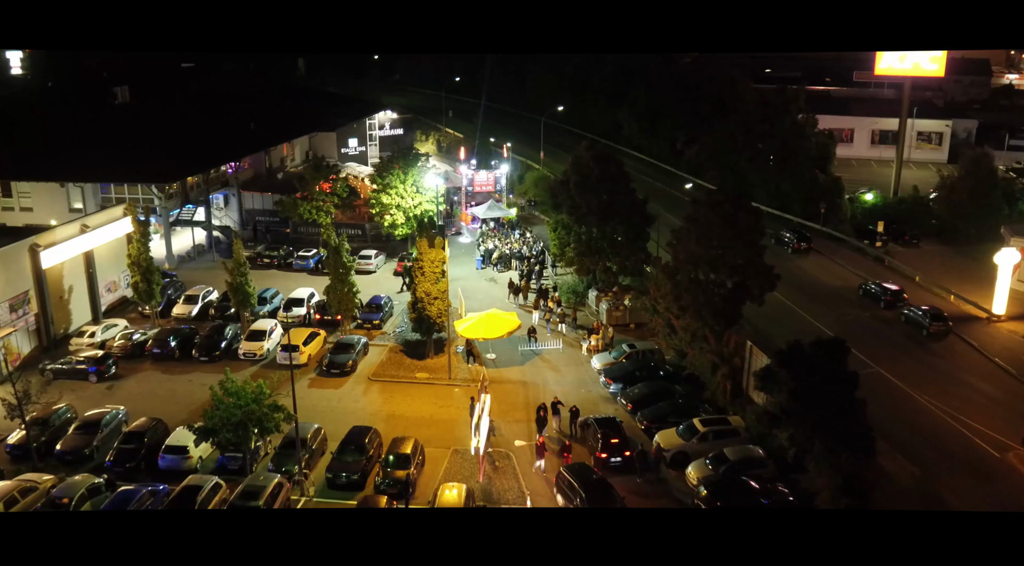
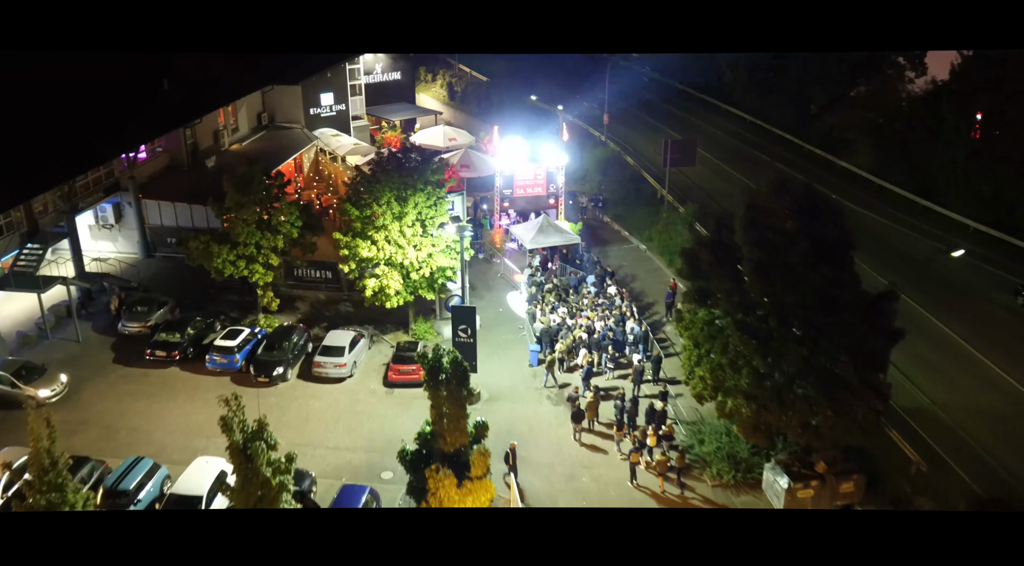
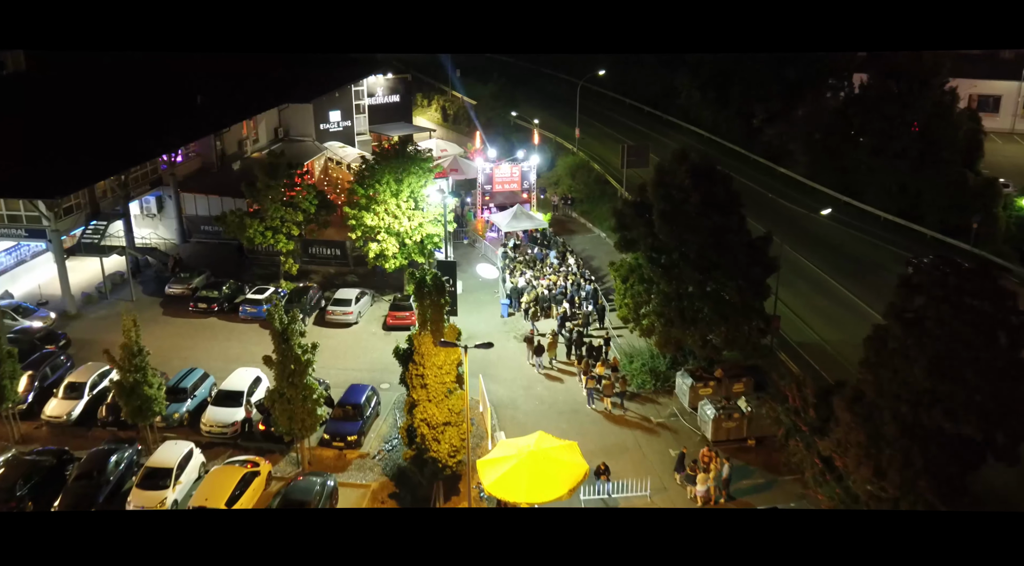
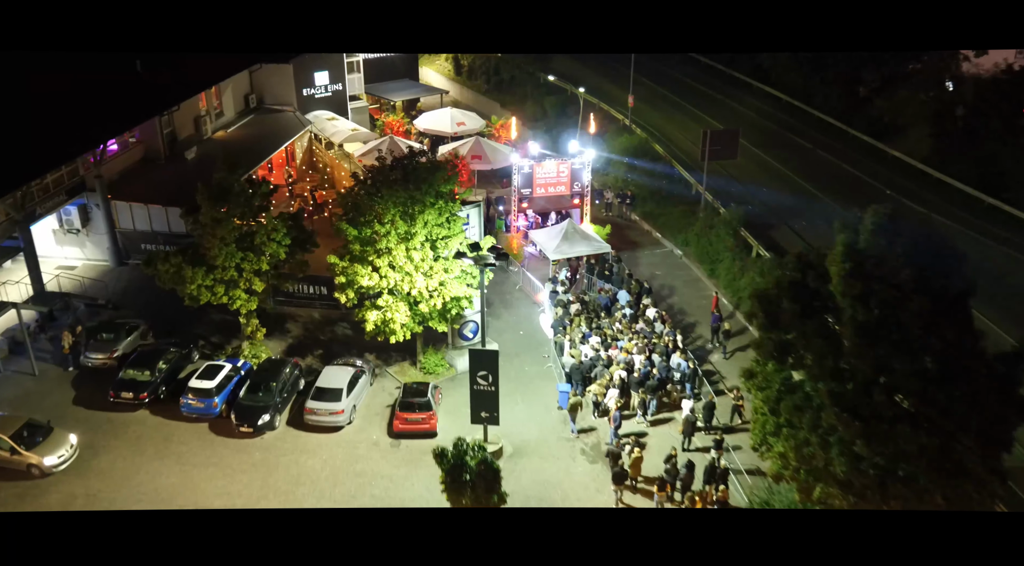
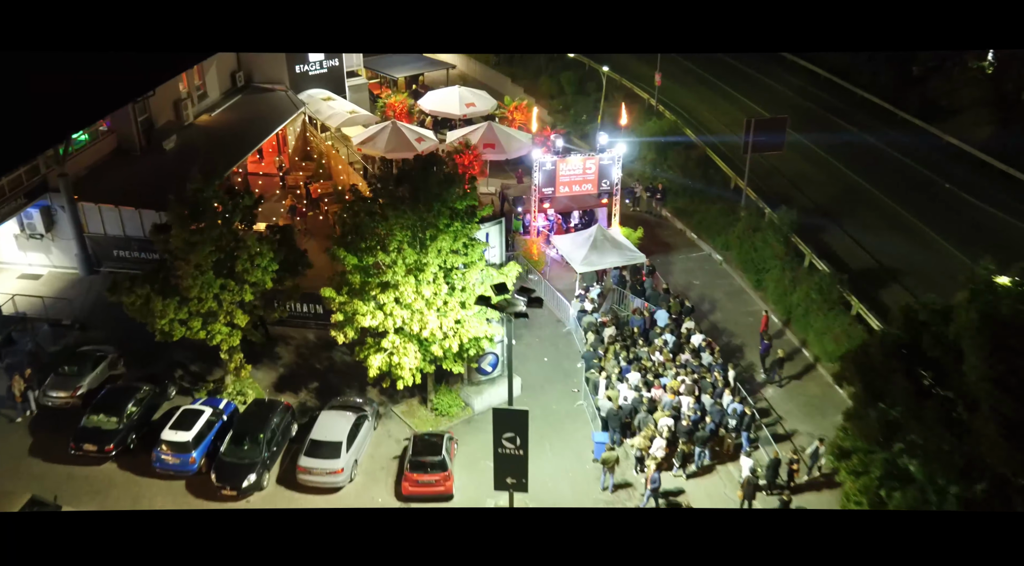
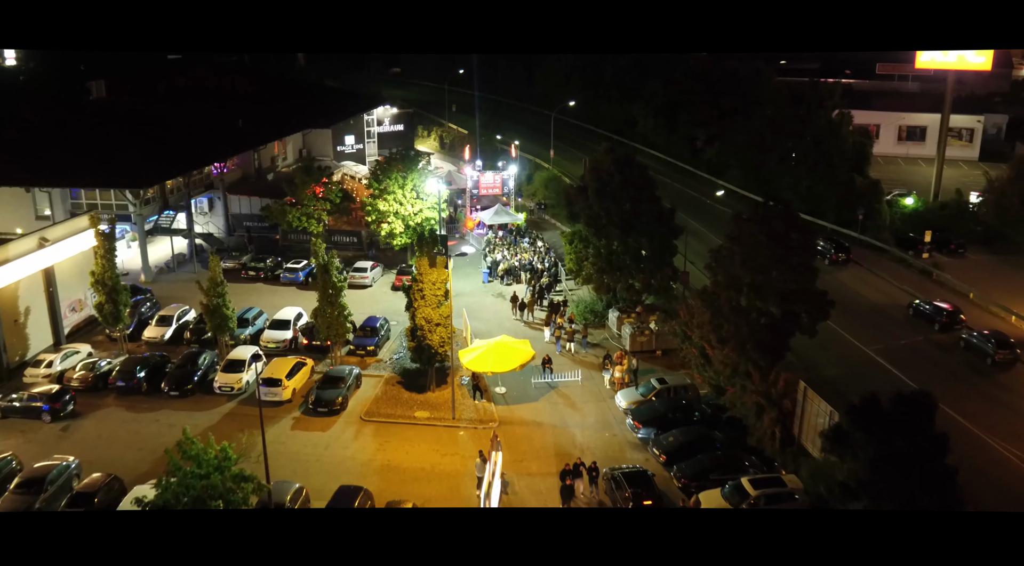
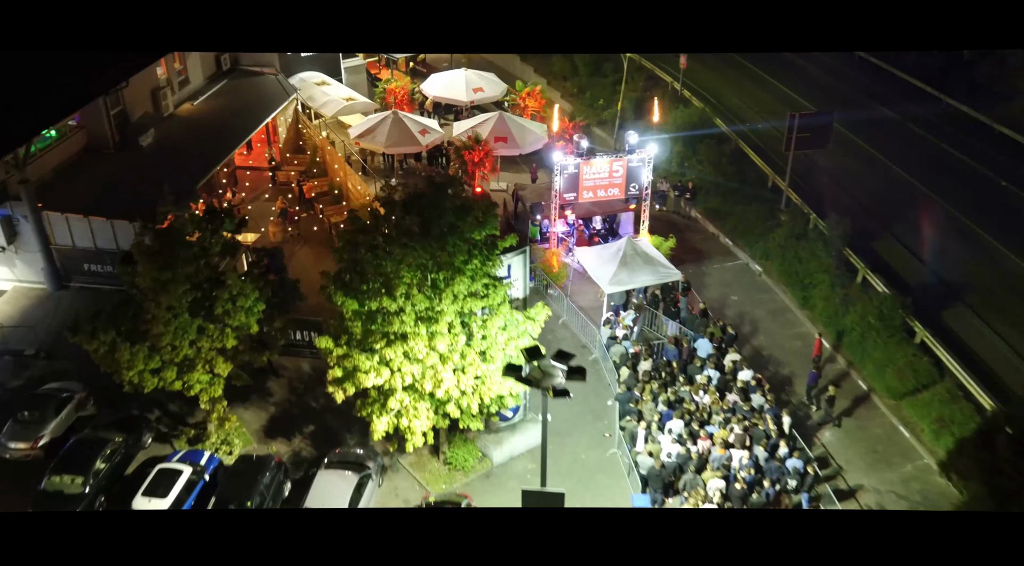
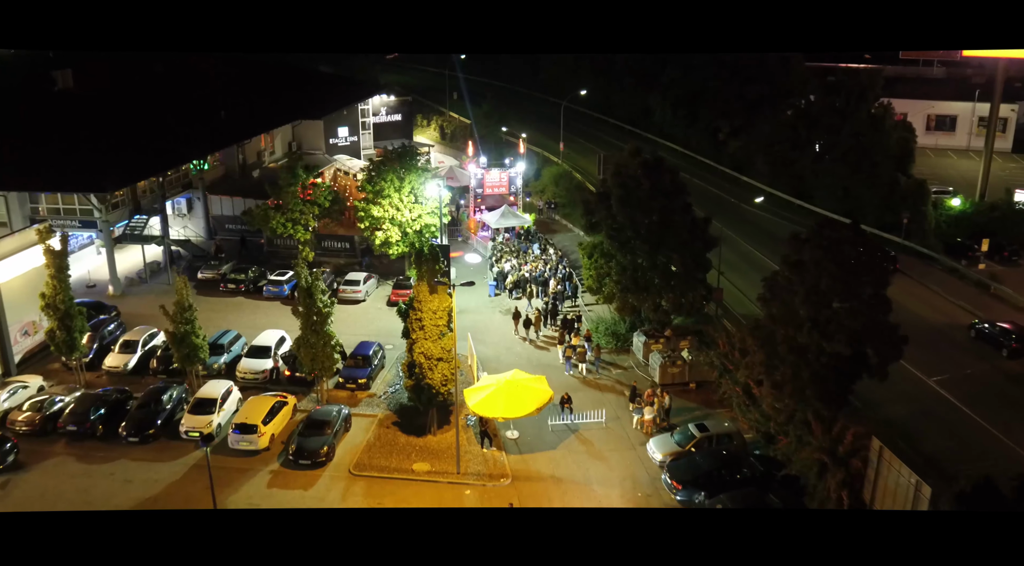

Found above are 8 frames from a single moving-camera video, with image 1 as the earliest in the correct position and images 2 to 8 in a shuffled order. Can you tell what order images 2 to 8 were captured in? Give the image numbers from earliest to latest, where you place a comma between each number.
6, 8, 3, 2, 4, 5, 7
